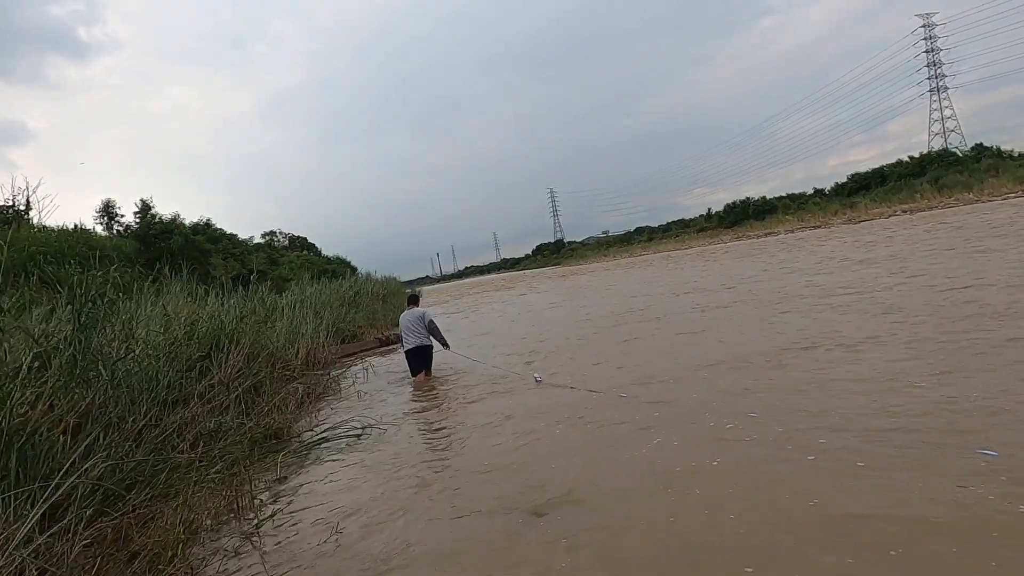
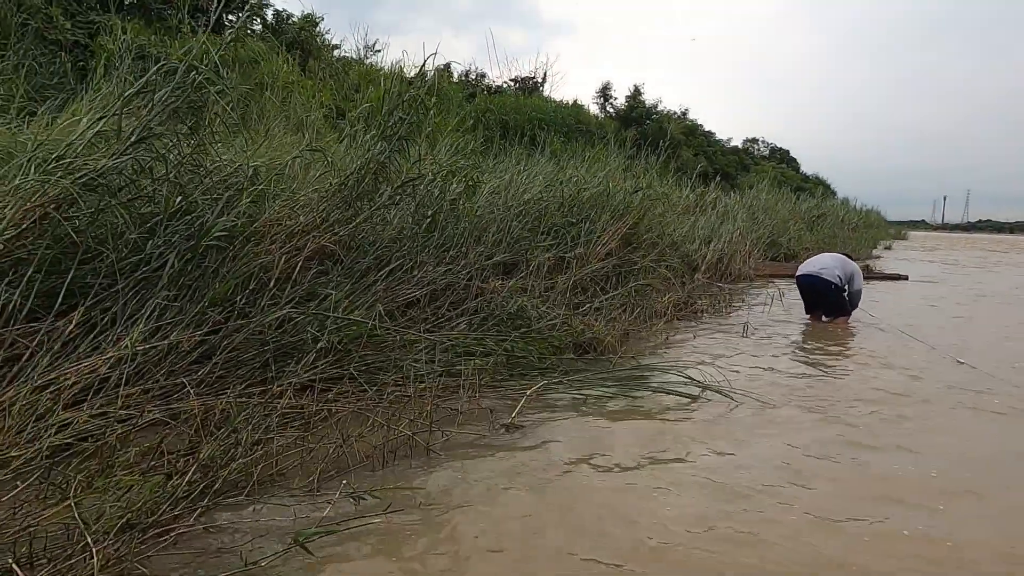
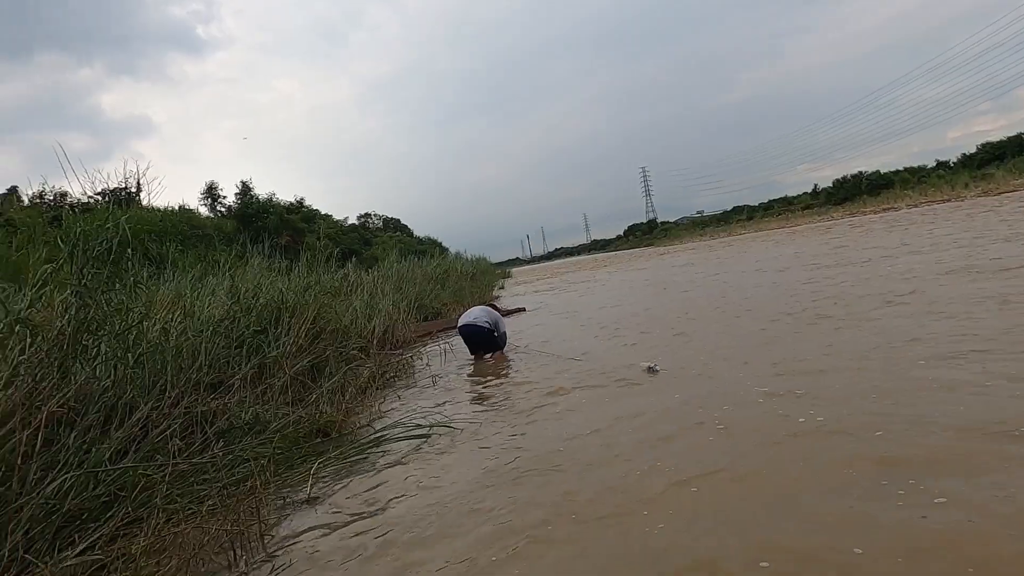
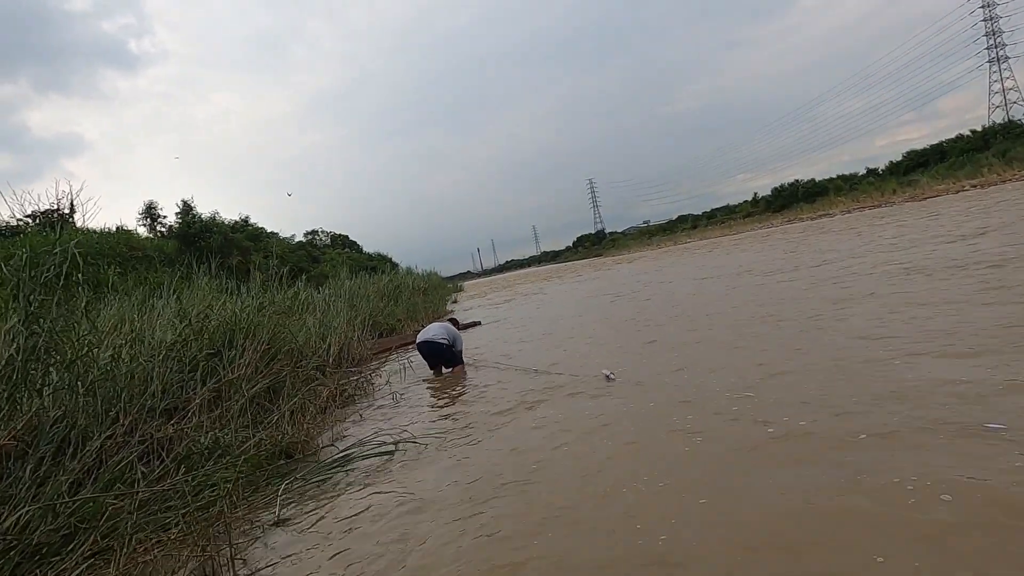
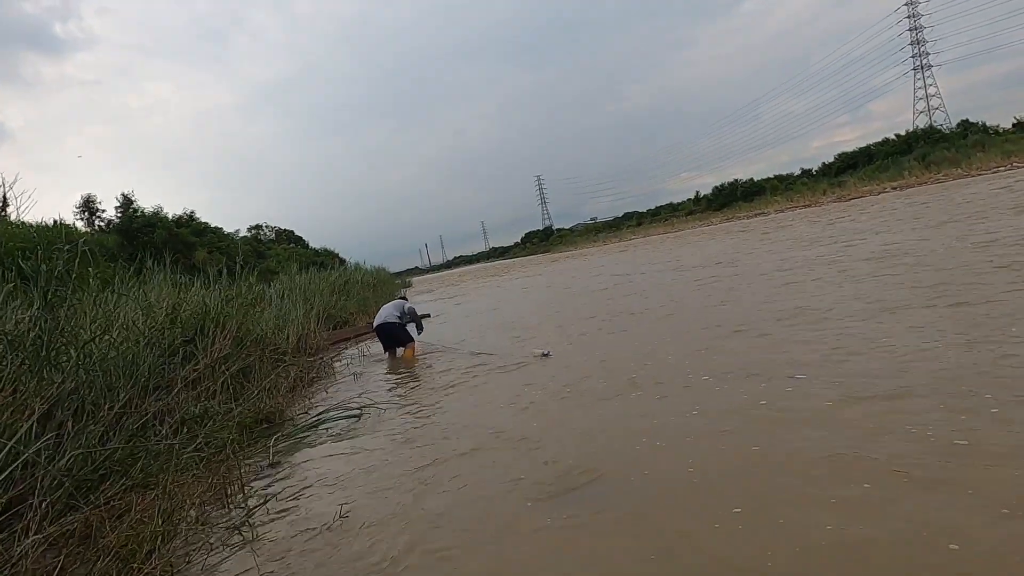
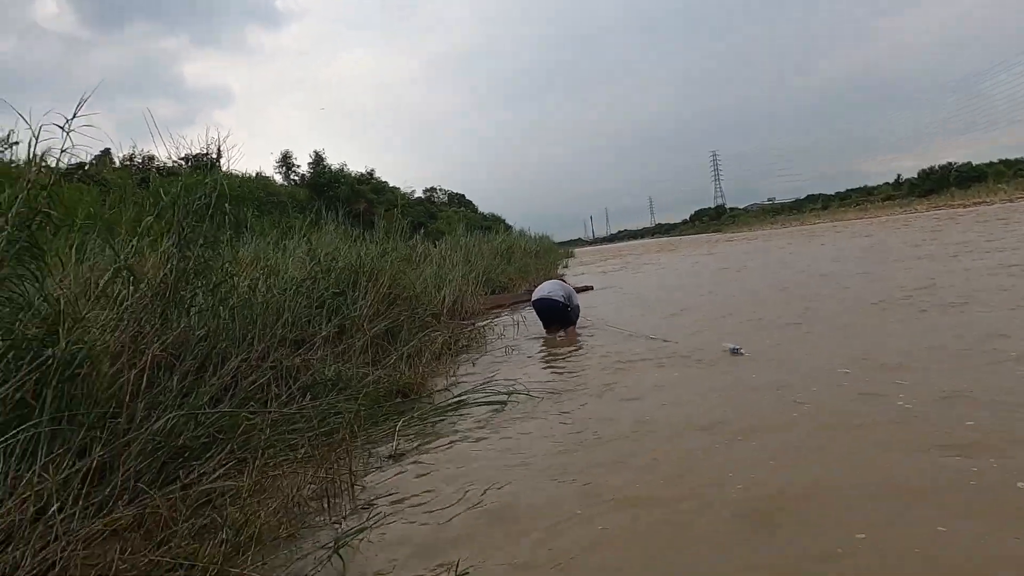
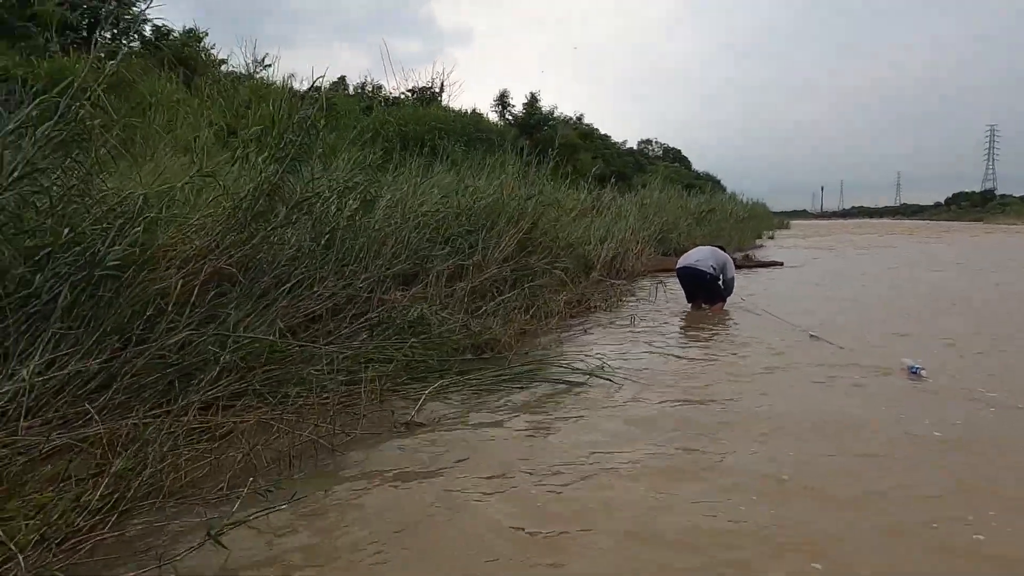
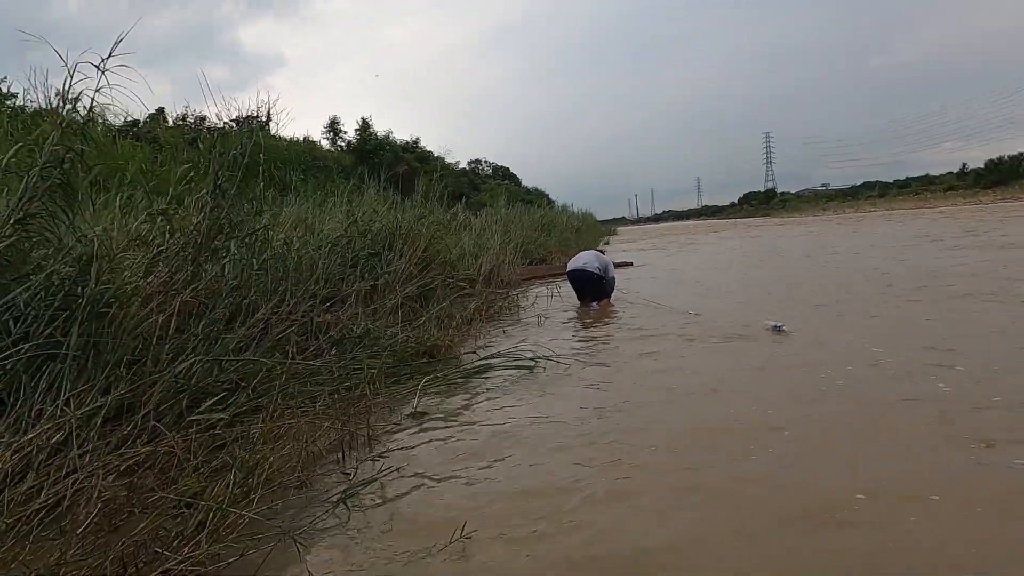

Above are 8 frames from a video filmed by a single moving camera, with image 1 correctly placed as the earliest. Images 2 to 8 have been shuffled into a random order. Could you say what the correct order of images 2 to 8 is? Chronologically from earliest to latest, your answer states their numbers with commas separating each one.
5, 4, 3, 6, 8, 7, 2
